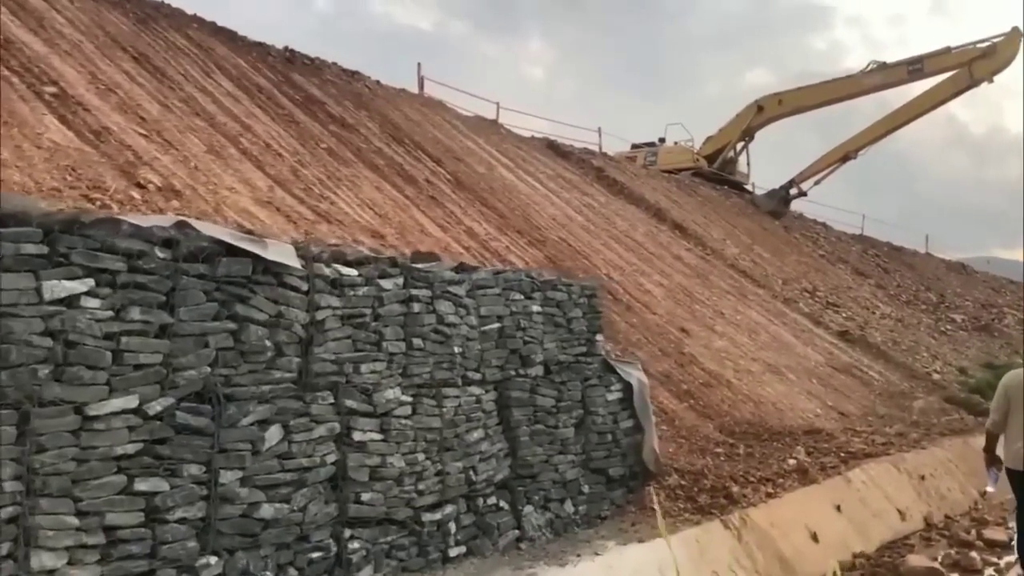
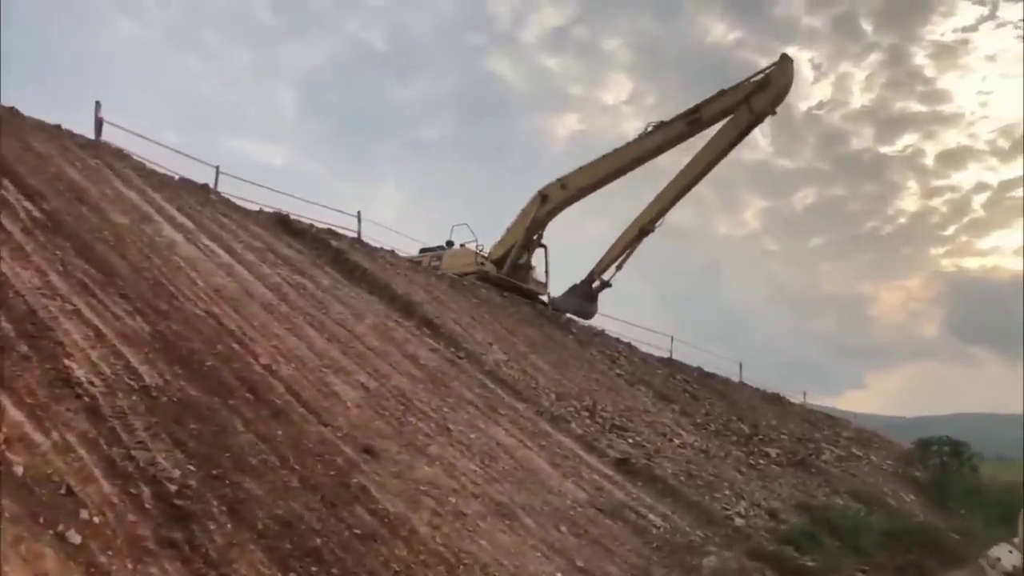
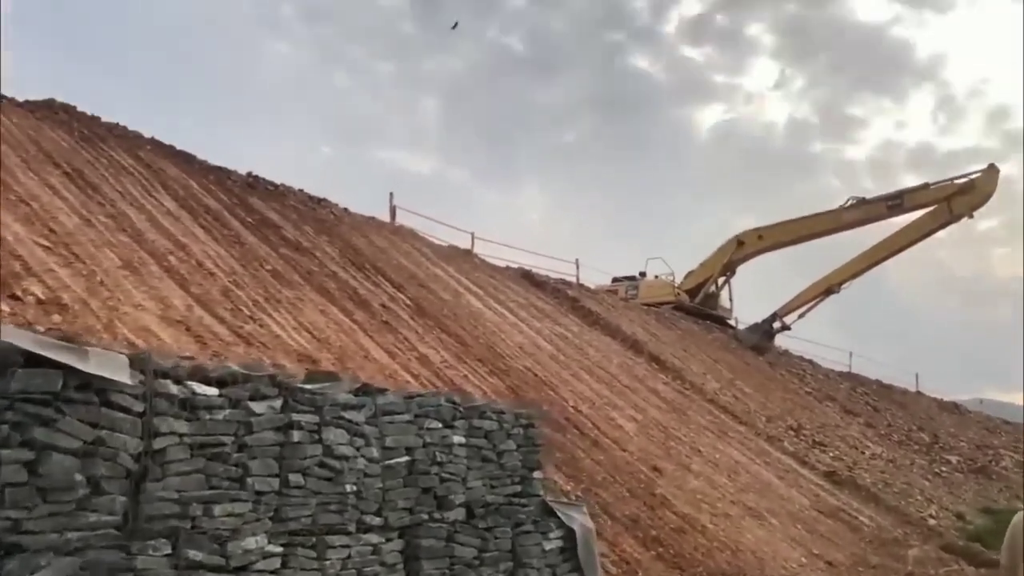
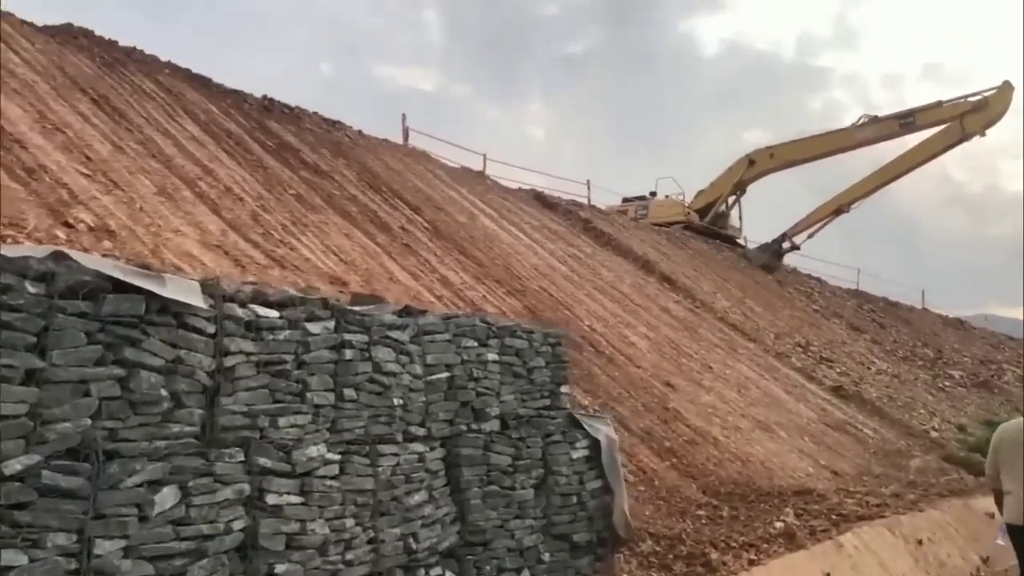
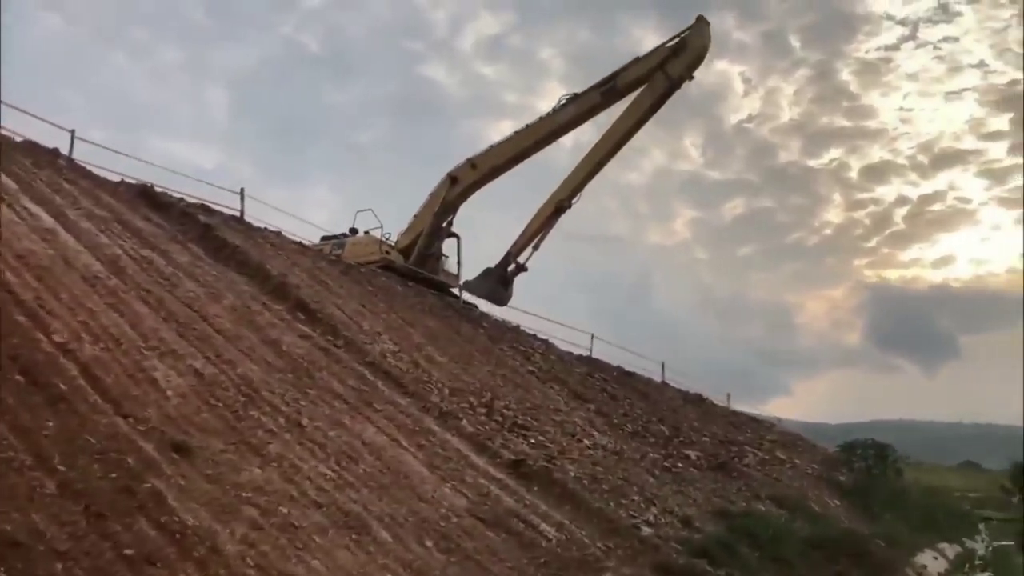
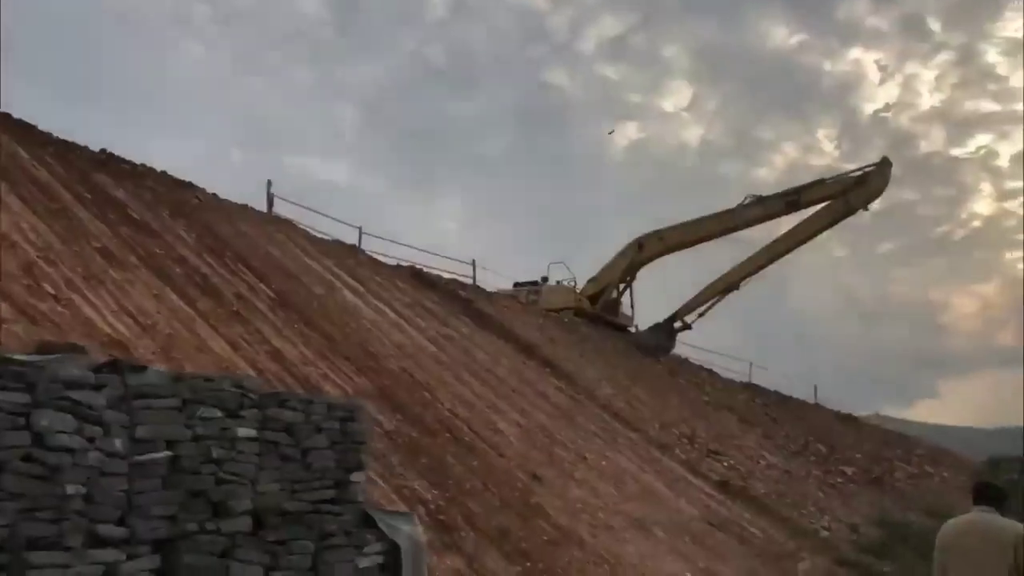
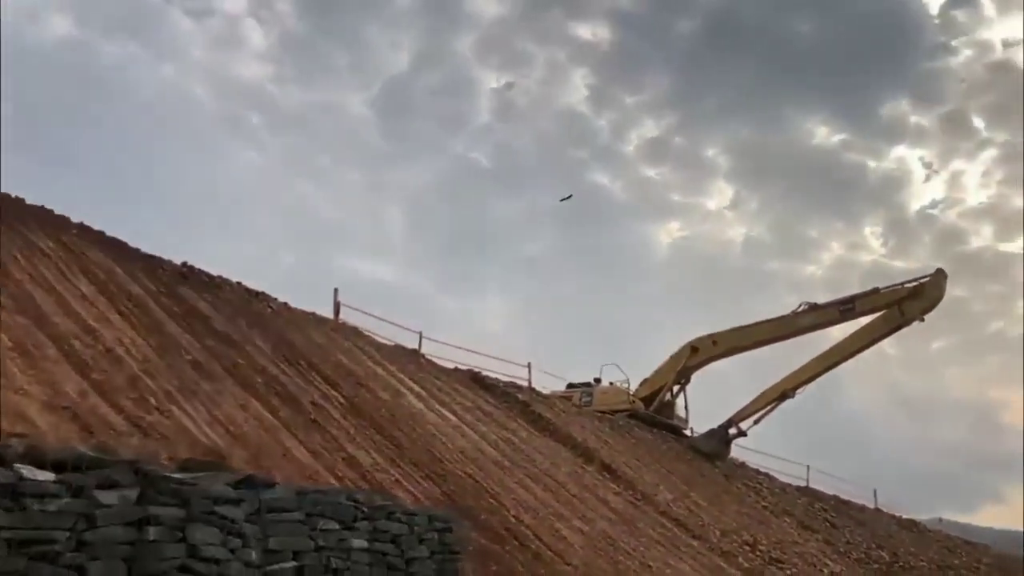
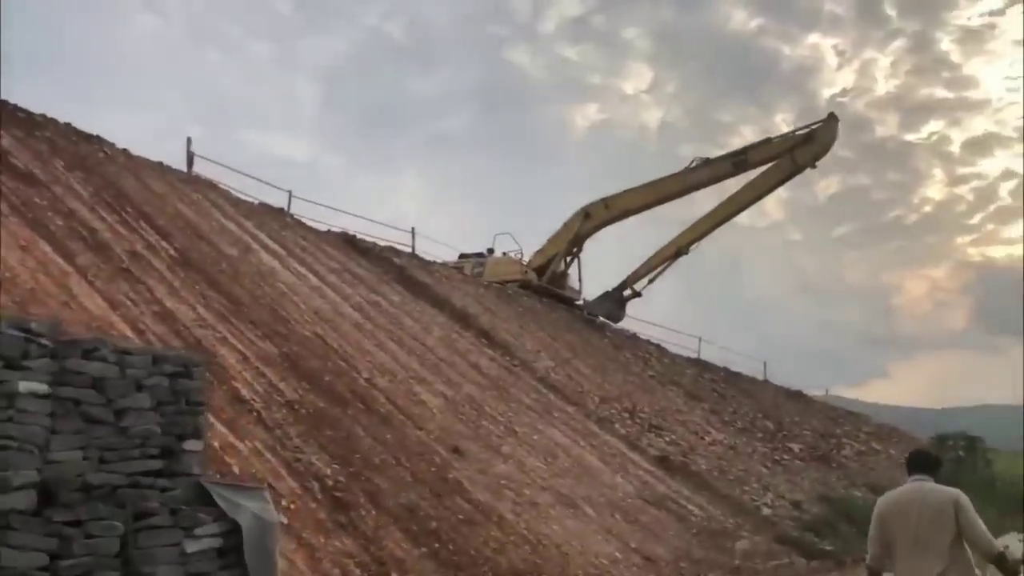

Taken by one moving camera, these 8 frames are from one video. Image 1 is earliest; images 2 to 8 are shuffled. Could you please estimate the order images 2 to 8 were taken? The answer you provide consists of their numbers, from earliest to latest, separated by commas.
4, 3, 7, 6, 8, 2, 5
